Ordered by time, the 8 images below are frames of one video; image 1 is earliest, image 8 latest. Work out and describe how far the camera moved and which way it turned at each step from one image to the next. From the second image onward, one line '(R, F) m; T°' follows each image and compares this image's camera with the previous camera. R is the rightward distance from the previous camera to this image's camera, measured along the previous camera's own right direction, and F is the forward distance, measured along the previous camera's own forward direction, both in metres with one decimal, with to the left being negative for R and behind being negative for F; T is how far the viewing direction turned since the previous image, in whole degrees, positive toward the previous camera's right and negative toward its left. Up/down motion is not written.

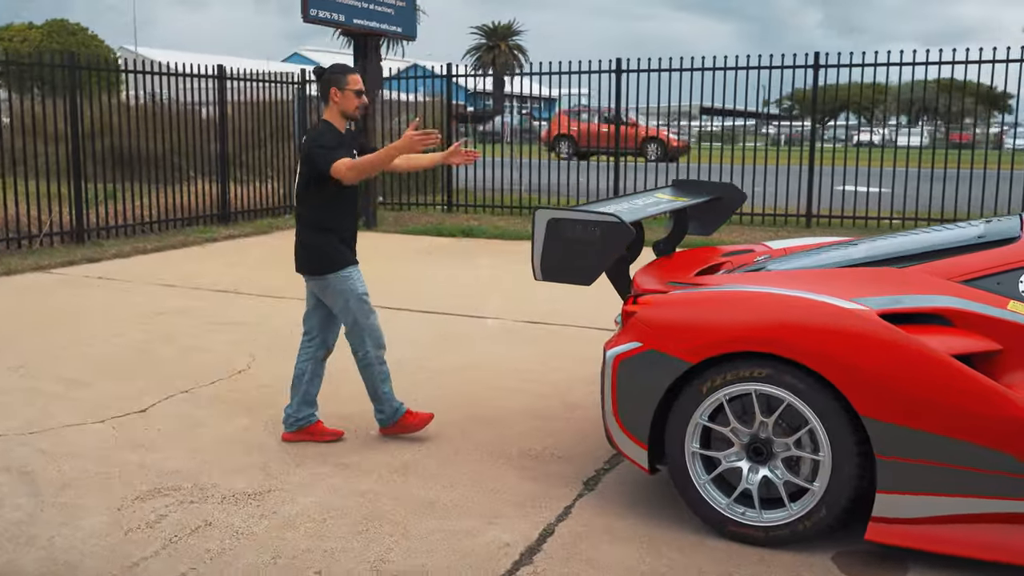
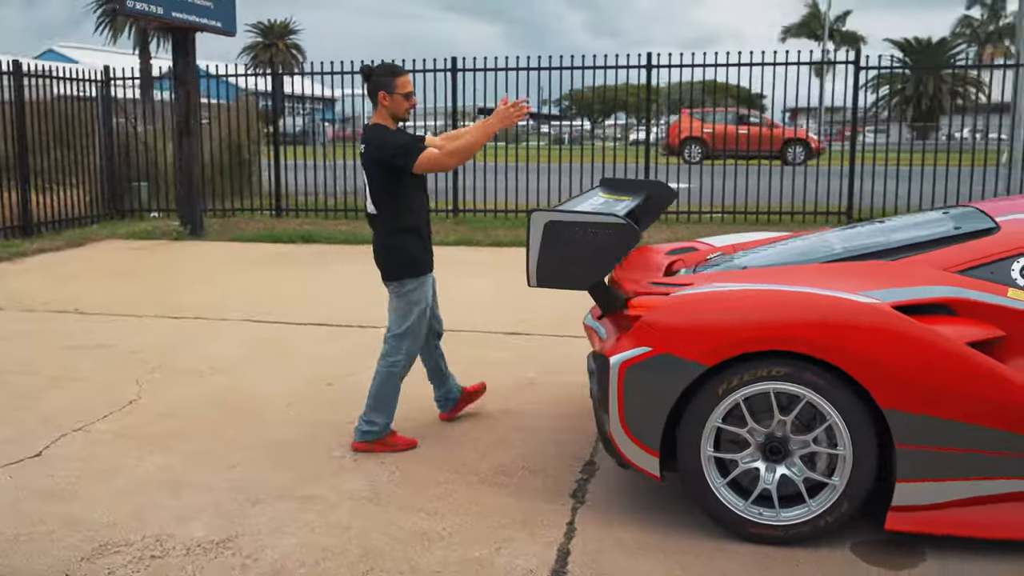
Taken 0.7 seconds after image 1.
(-0.8, +0.3) m; +13°
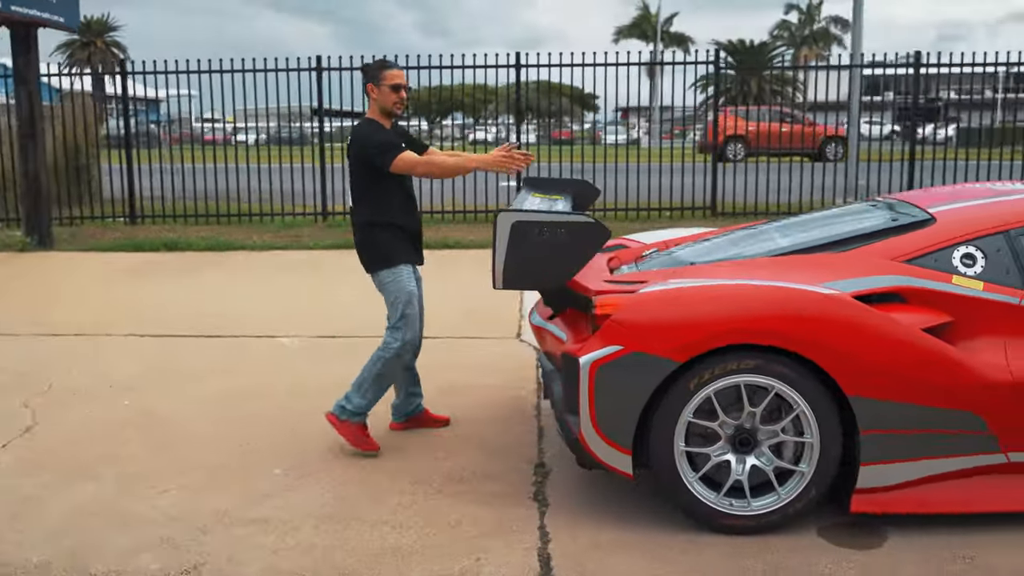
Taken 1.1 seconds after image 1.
(-0.5, +0.1) m; +9°
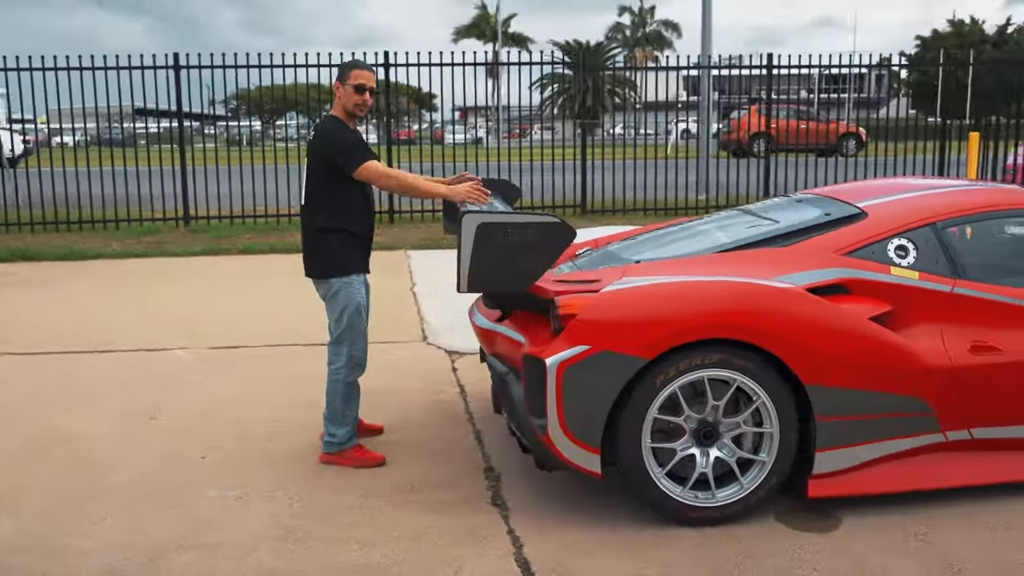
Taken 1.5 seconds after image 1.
(-0.4, +0.1) m; +9°
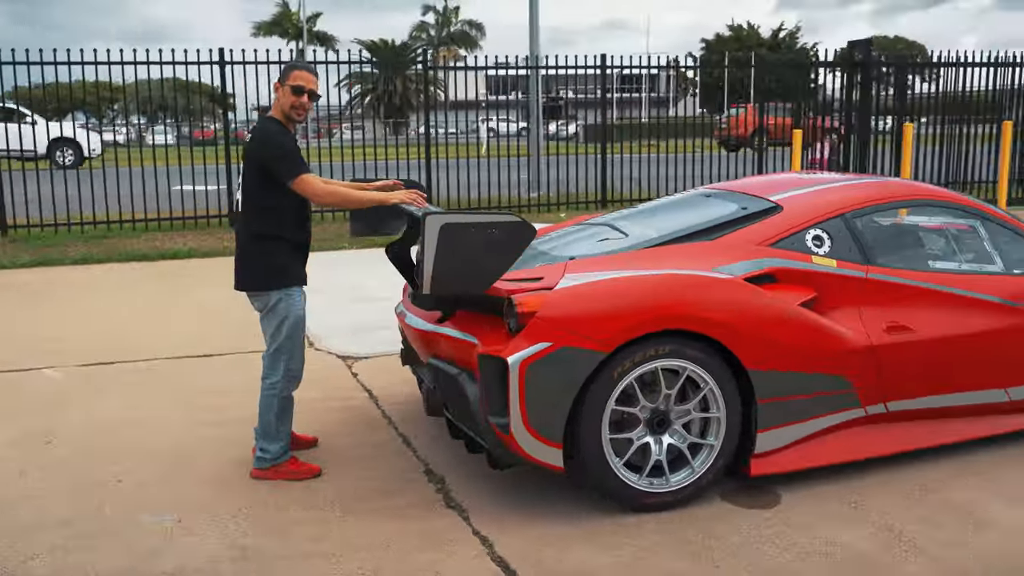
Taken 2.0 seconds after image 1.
(-0.6, 0.0) m; +11°
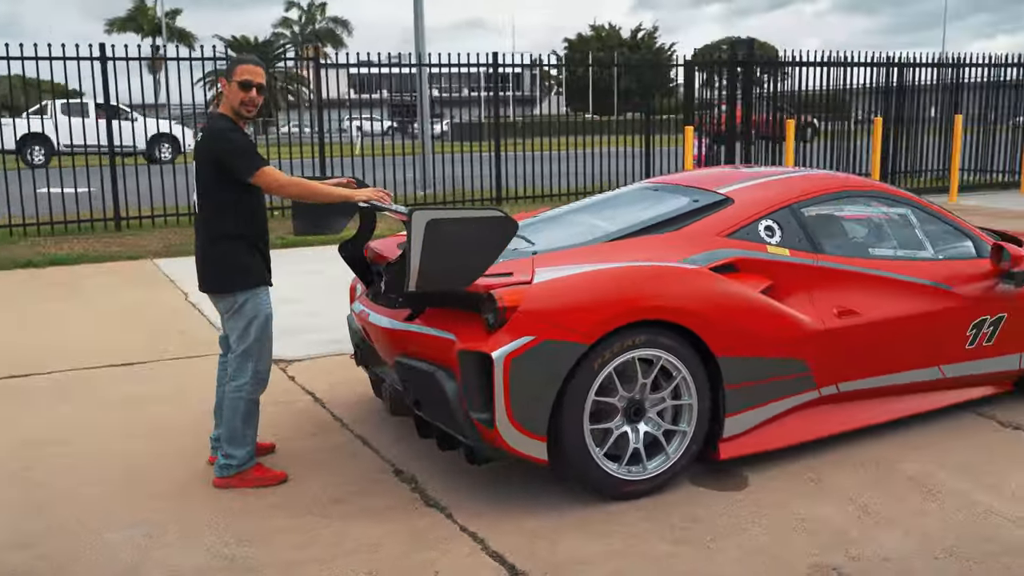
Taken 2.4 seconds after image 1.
(-0.4, 0.0) m; +8°
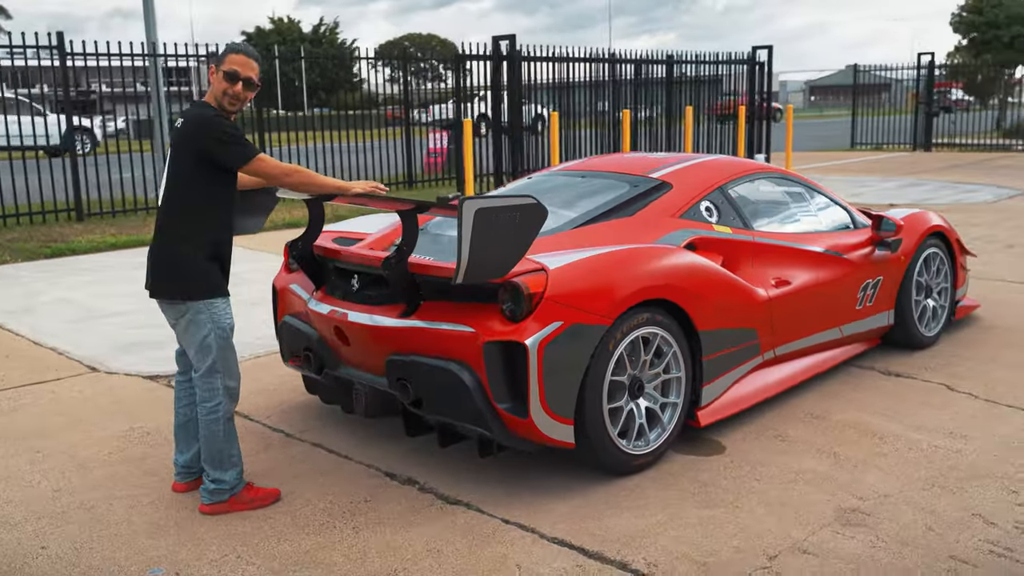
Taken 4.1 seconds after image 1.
(-1.2, +0.2) m; +18°
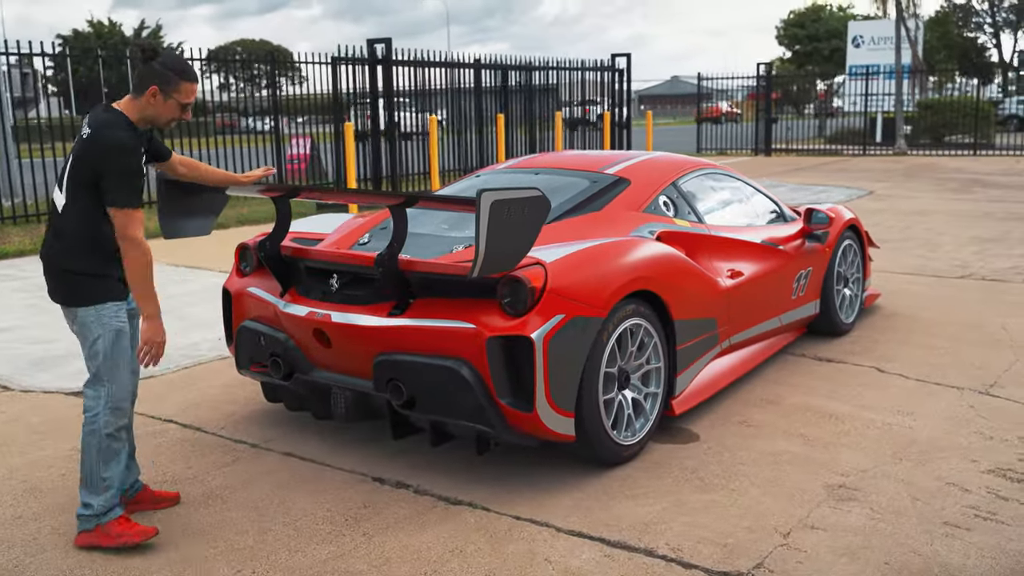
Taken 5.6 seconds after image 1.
(-0.6, +0.1) m; +9°
